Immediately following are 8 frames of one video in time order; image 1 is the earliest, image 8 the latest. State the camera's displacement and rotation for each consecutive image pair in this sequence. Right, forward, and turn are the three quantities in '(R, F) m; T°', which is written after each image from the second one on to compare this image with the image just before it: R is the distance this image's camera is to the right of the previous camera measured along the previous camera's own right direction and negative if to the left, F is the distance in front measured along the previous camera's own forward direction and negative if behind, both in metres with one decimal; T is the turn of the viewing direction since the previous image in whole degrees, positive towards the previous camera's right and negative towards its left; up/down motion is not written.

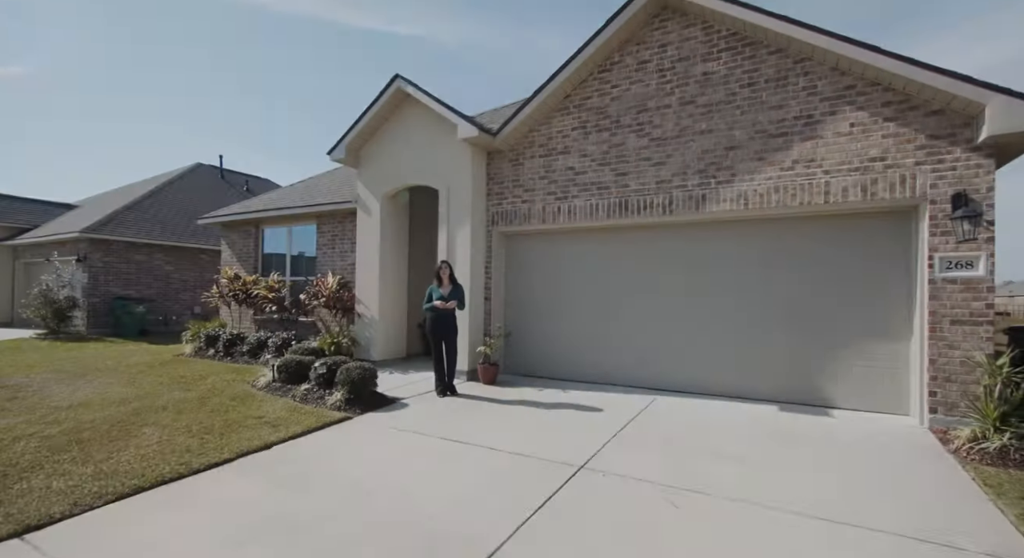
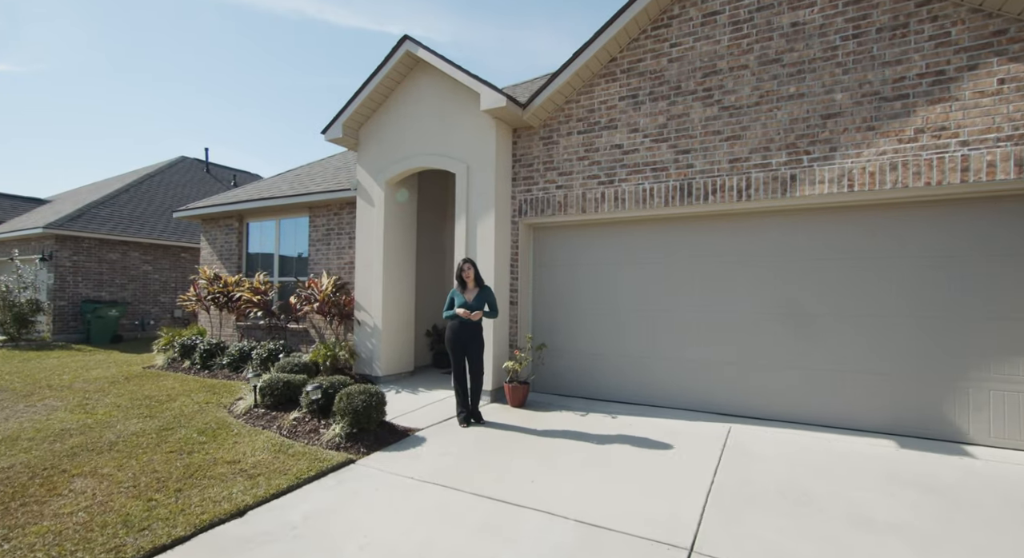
(-0.5, +1.4) m; +1°
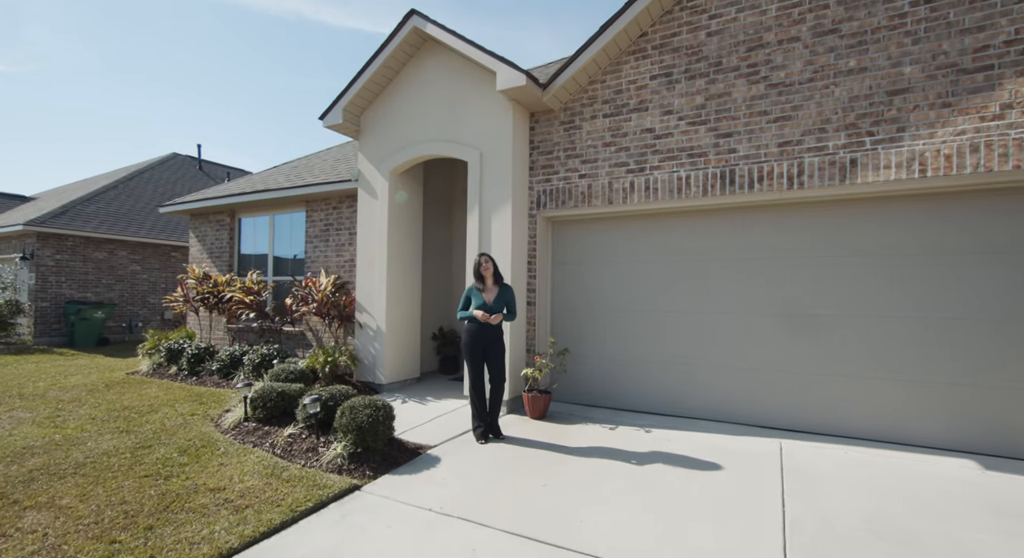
(-0.3, +0.6) m; 0°
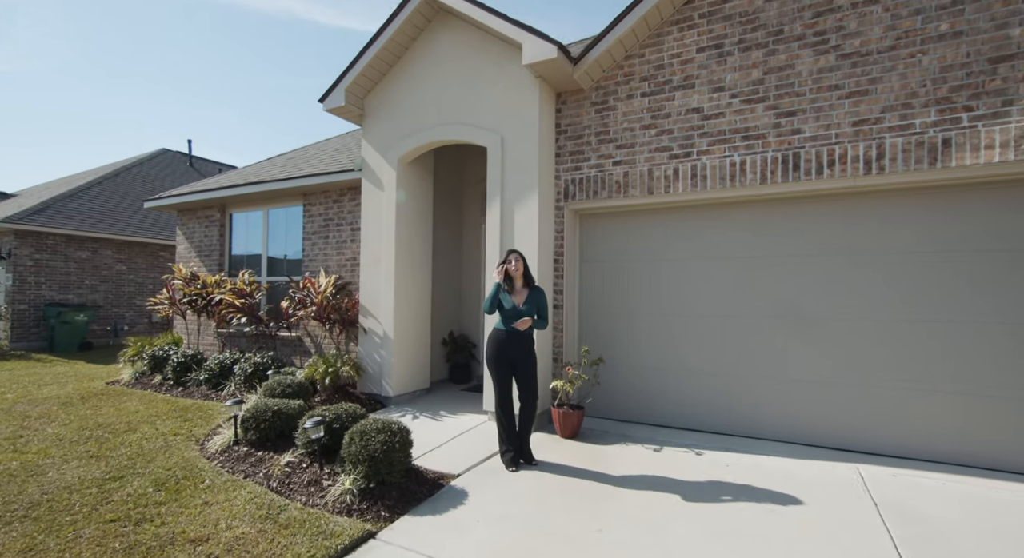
(-0.3, +0.7) m; +1°
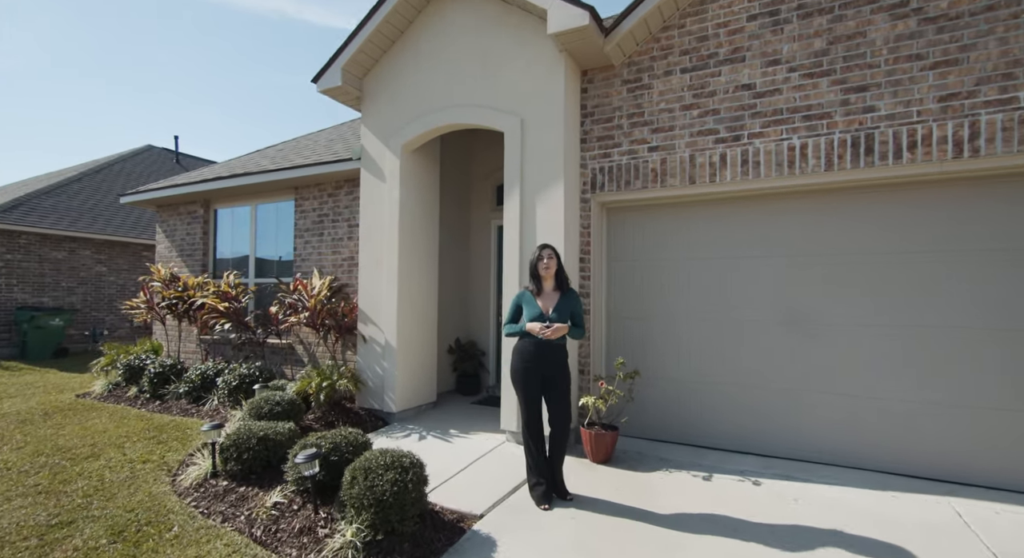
(-0.3, +0.7) m; +1°
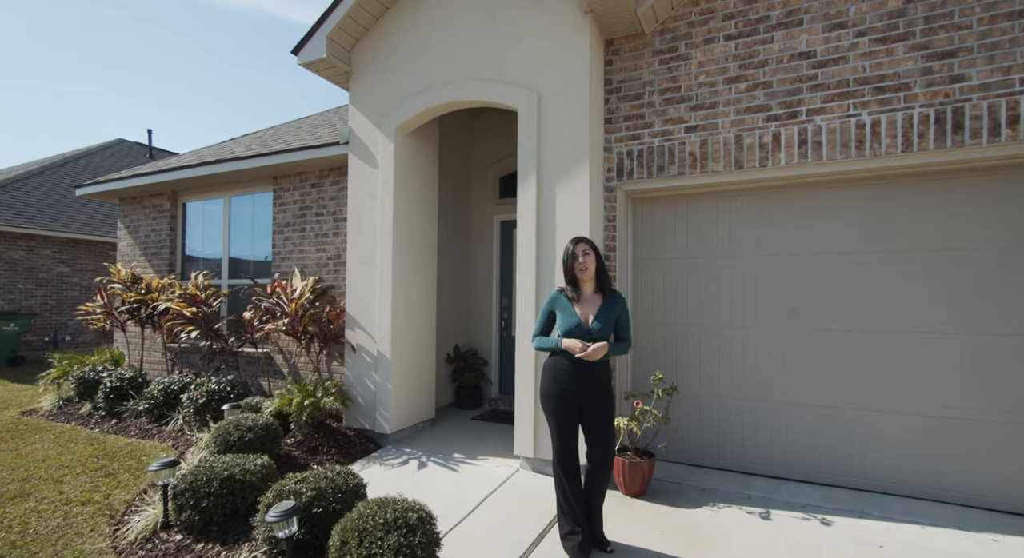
(-0.3, +0.7) m; +2°
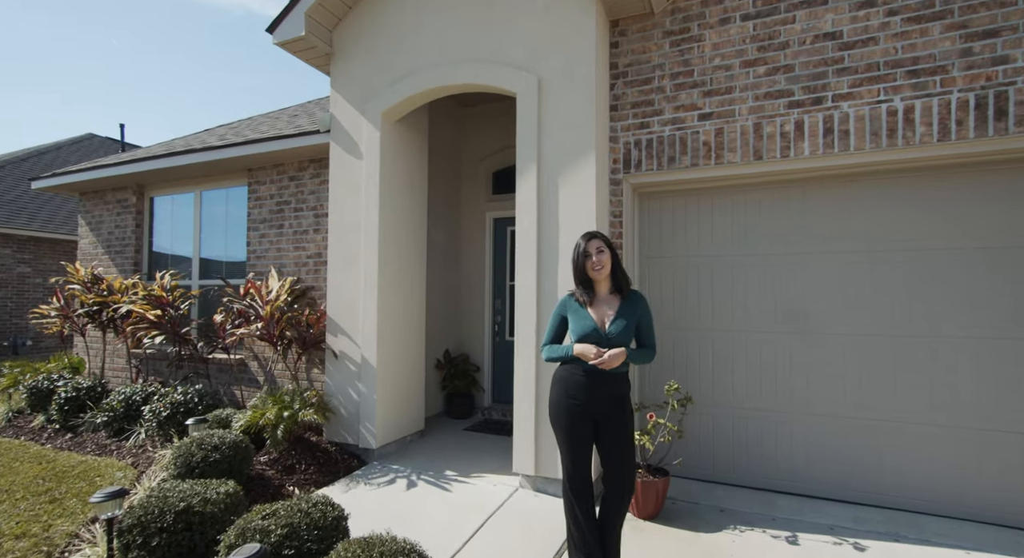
(-0.1, +0.4) m; +2°
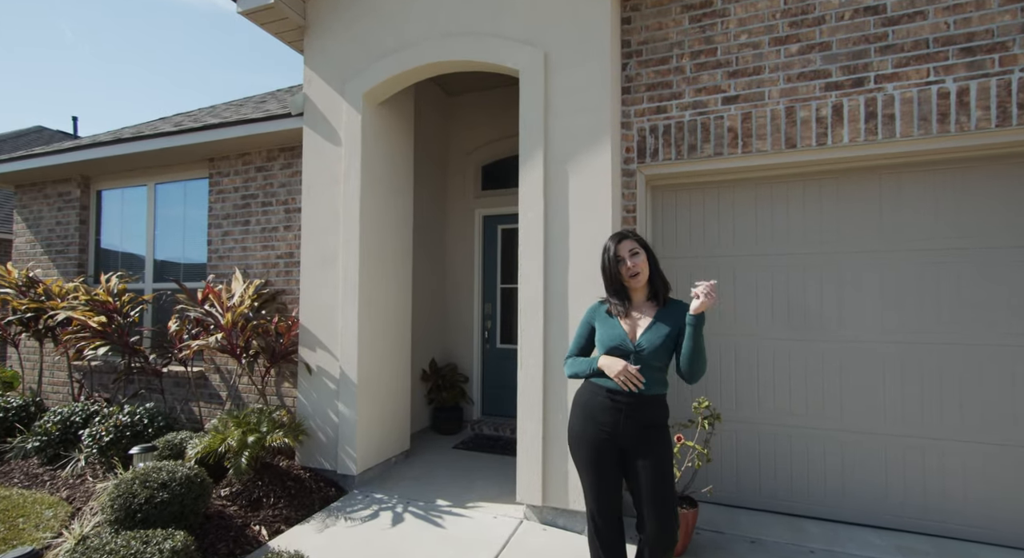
(-0.2, +0.5) m; +3°
